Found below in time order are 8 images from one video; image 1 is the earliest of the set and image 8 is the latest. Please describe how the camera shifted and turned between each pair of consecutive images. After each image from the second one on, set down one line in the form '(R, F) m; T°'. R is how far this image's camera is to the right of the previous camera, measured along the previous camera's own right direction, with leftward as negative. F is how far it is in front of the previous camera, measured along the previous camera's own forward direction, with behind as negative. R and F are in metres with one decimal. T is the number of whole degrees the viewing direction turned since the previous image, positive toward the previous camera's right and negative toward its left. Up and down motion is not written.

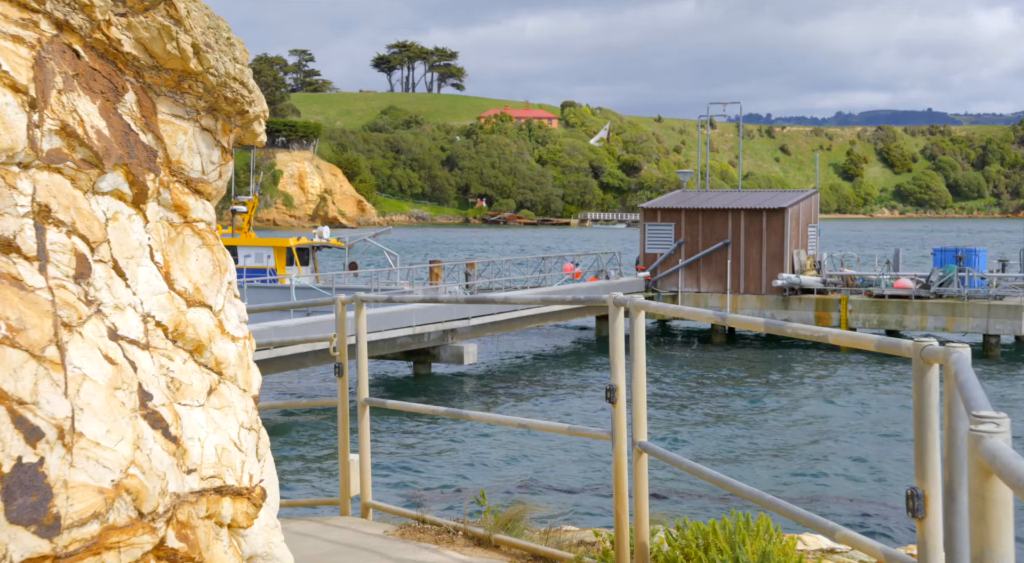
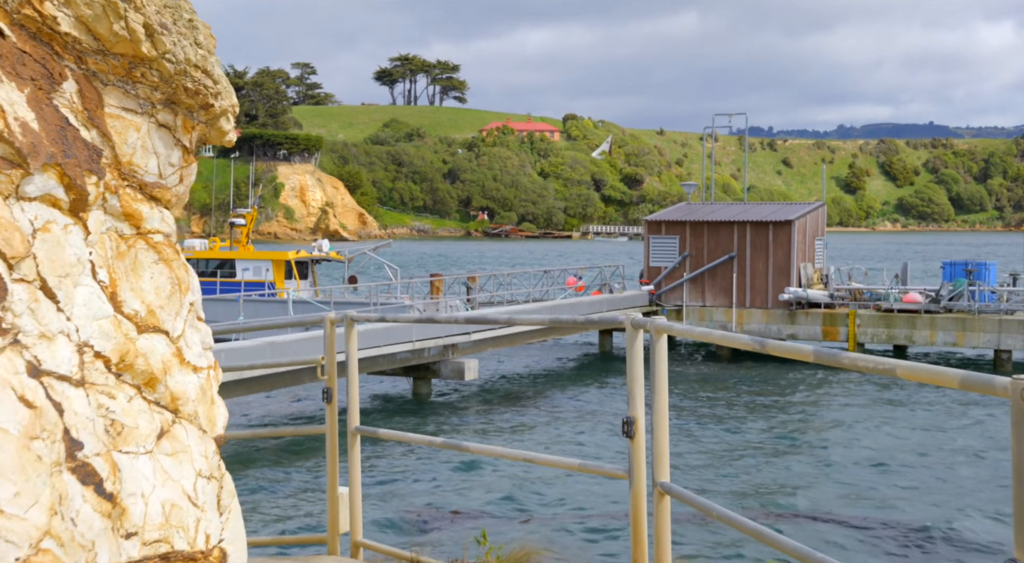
(0.0, +0.5) m; 0°
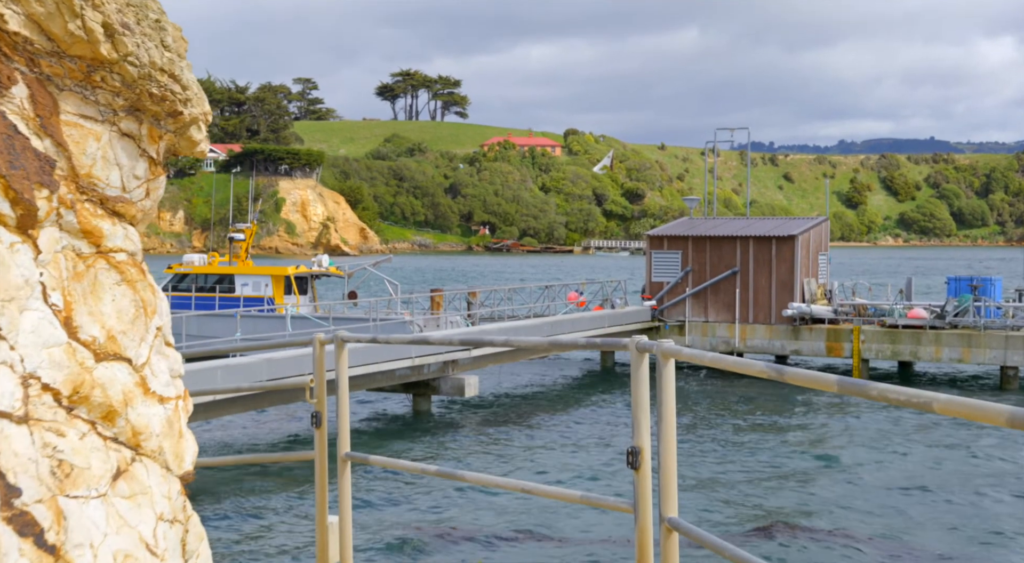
(0.0, +0.3) m; 0°
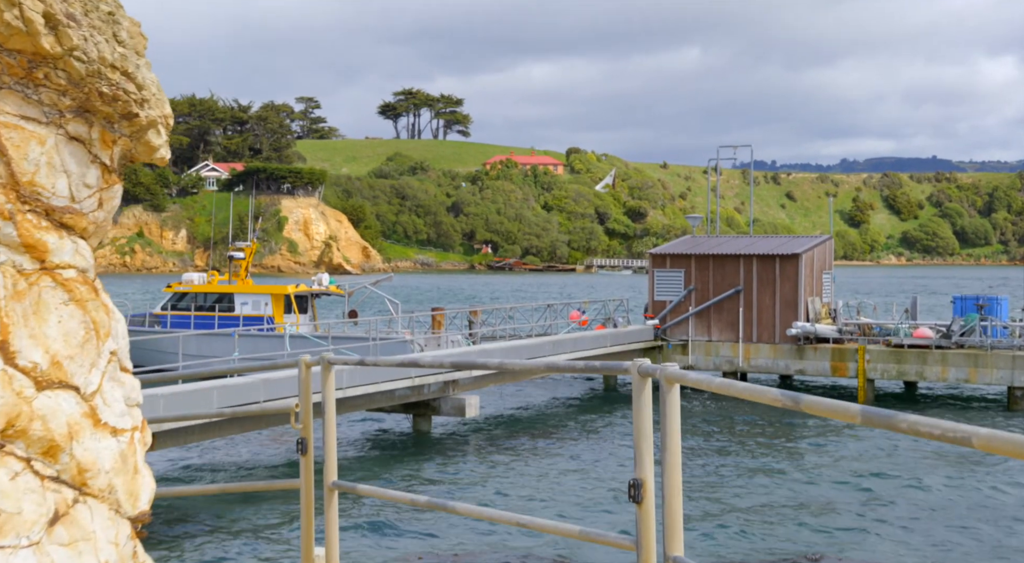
(0.0, +0.3) m; 0°
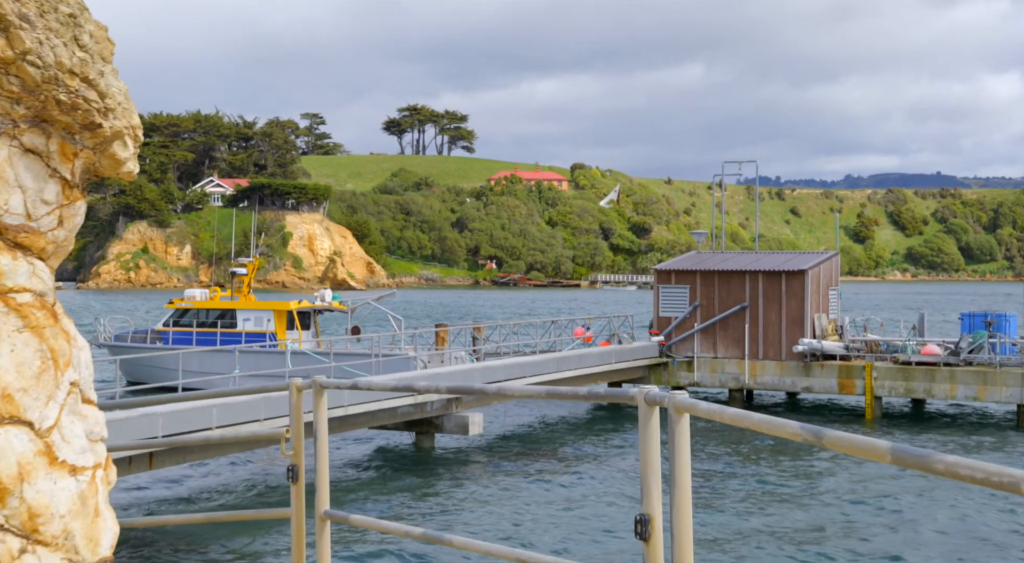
(0.0, +0.2) m; 0°
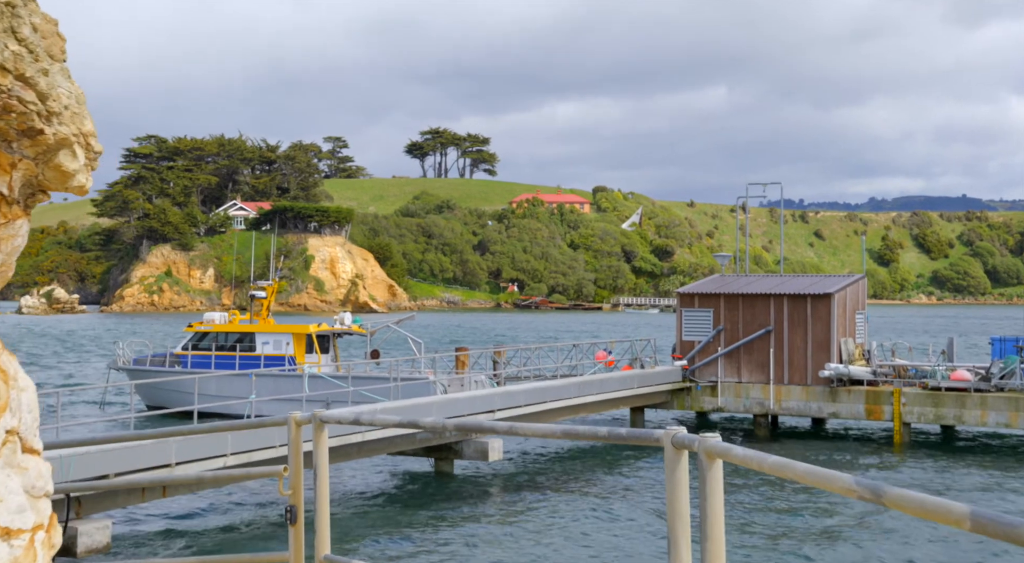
(0.0, +0.4) m; -1°
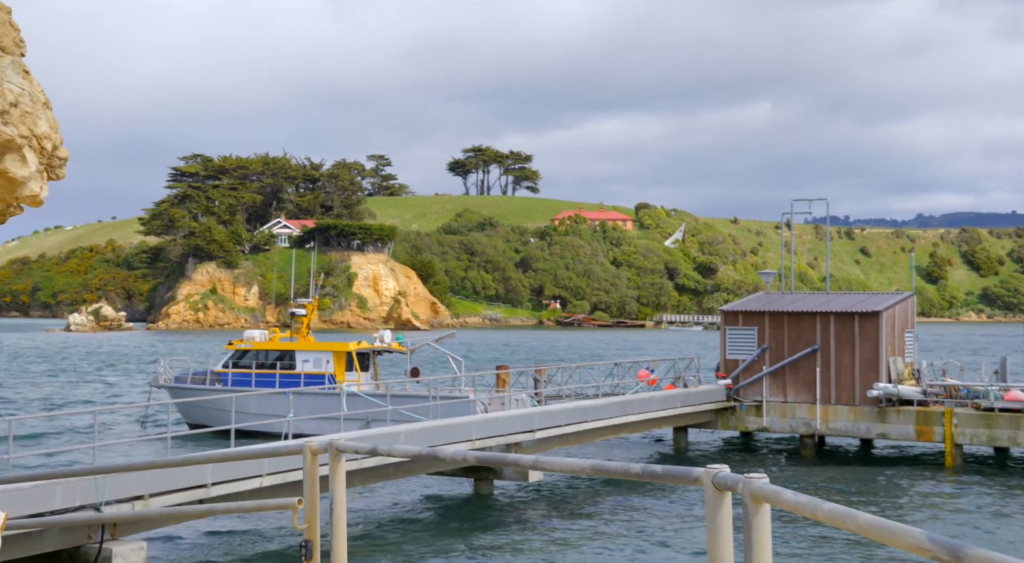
(0.0, +0.3) m; -2°
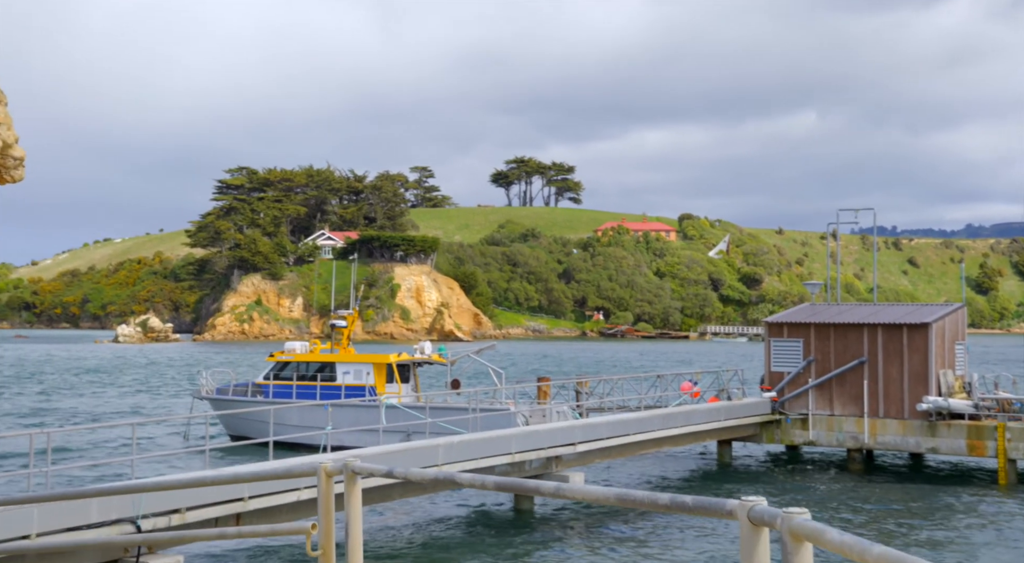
(+0.1, +0.3) m; -2°
